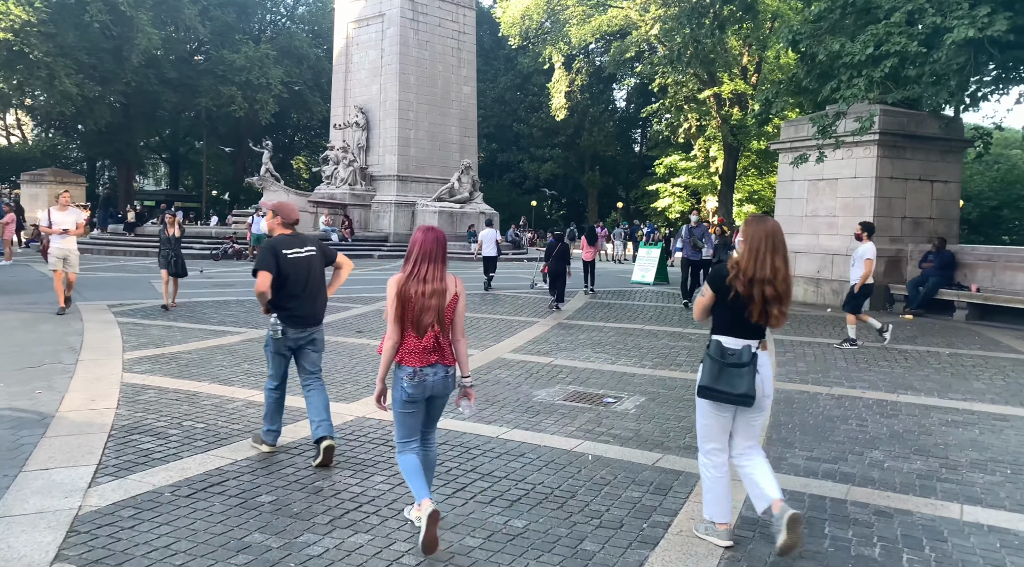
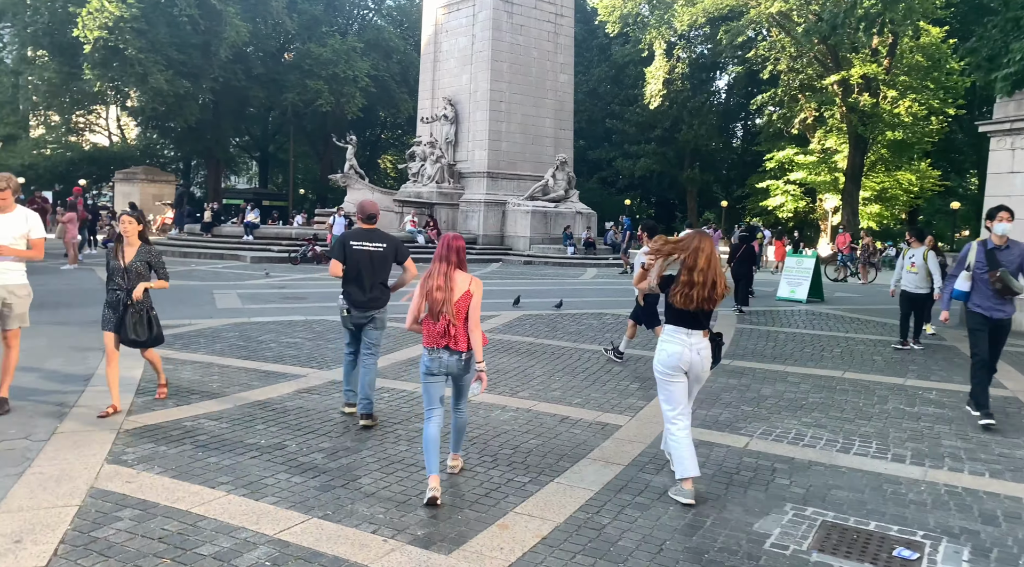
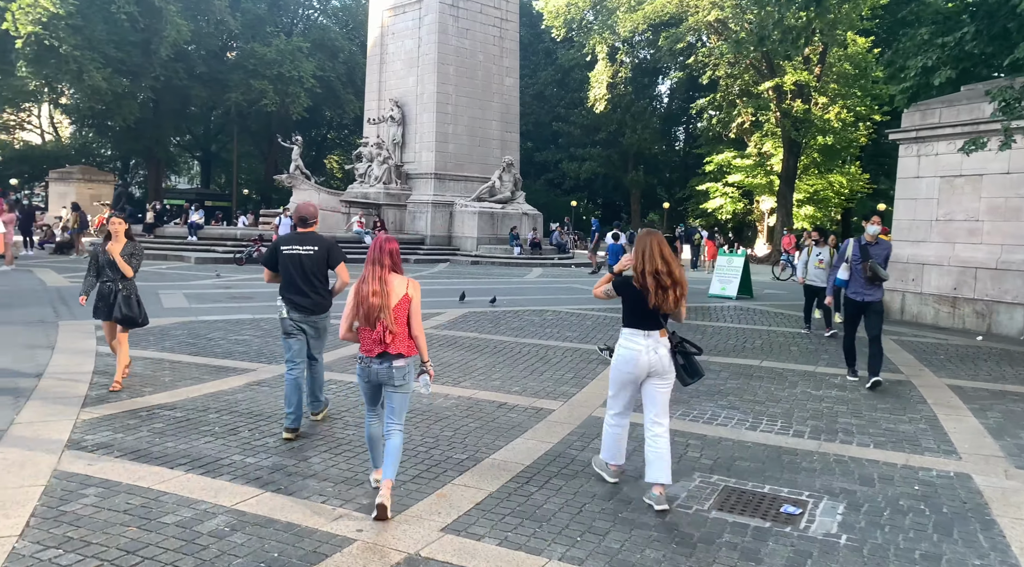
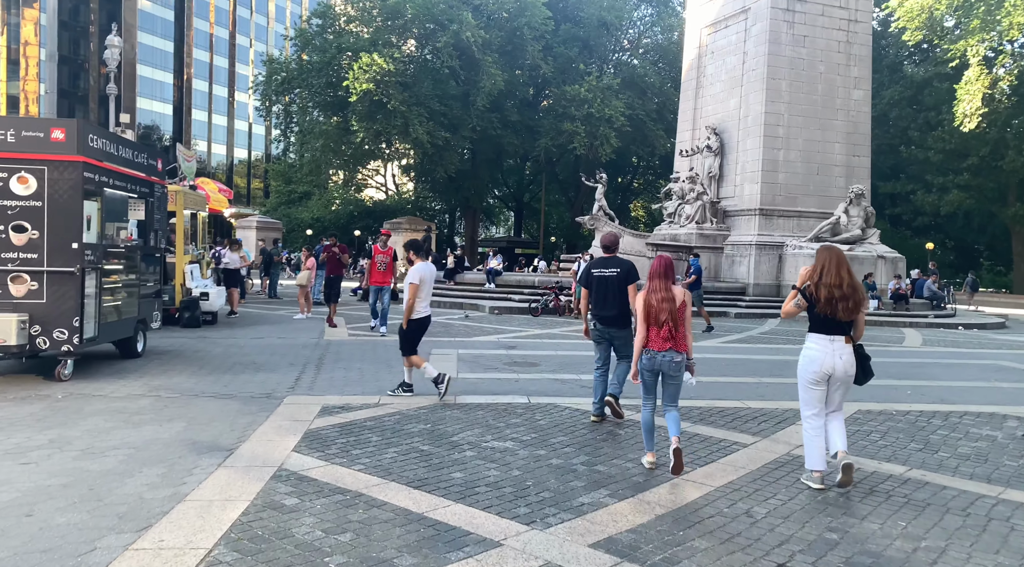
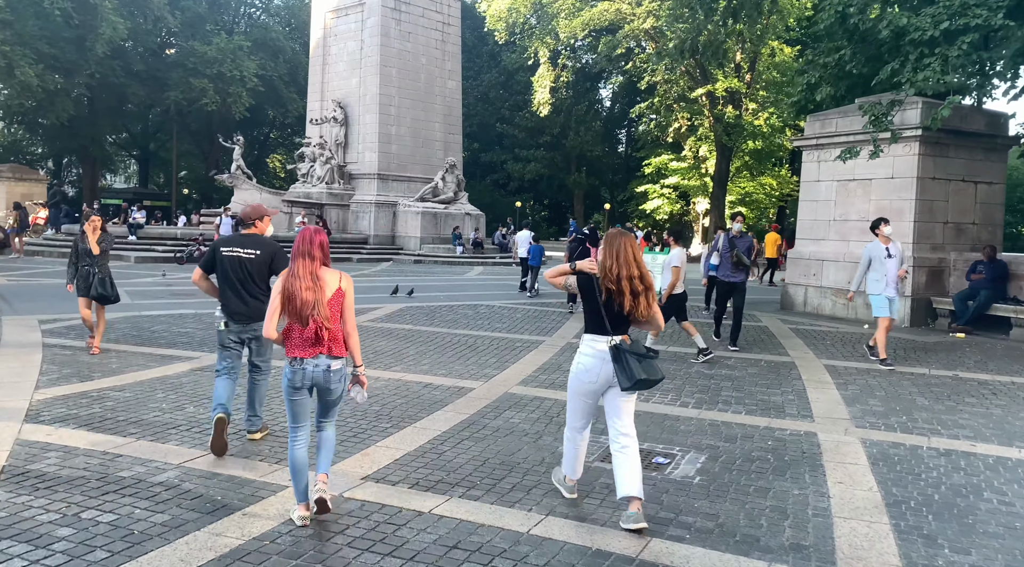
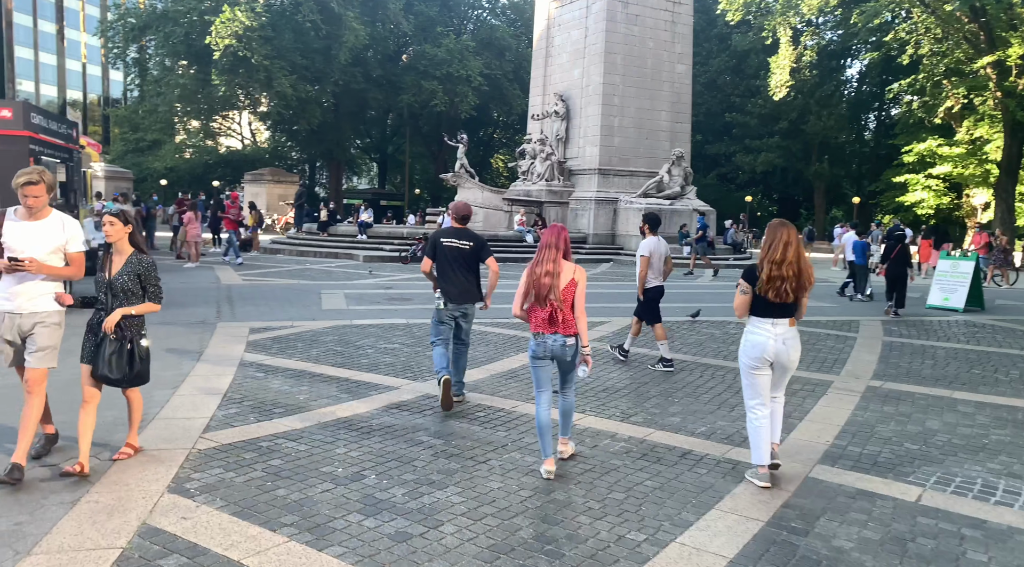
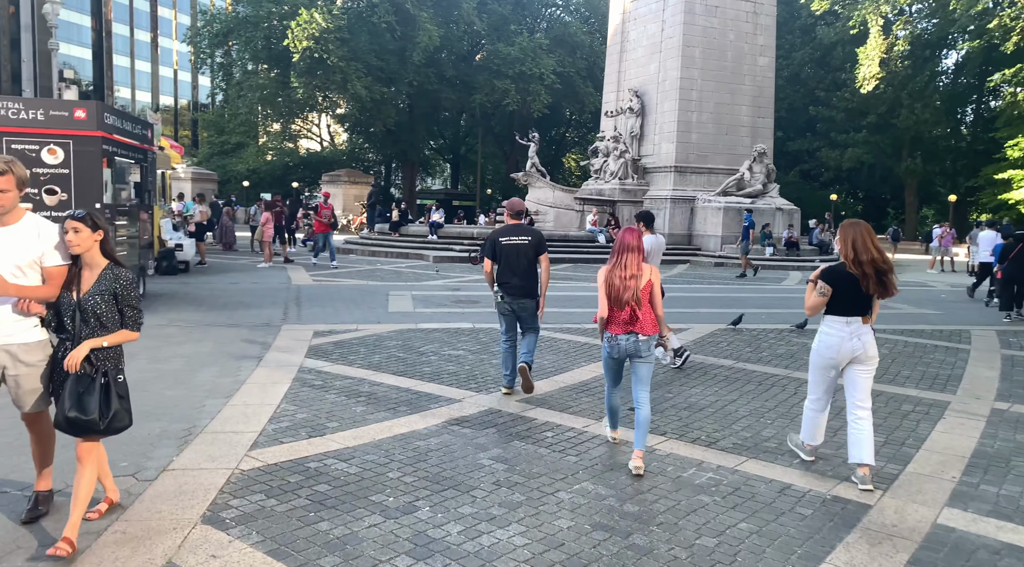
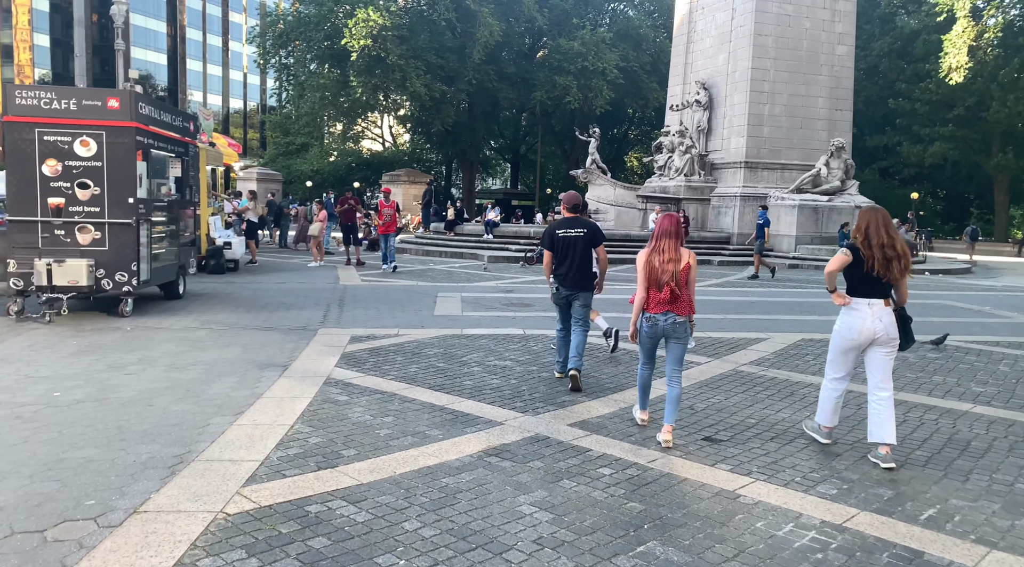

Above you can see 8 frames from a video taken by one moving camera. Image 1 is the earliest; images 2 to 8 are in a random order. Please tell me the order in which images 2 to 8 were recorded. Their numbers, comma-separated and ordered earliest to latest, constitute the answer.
5, 3, 2, 6, 7, 8, 4
